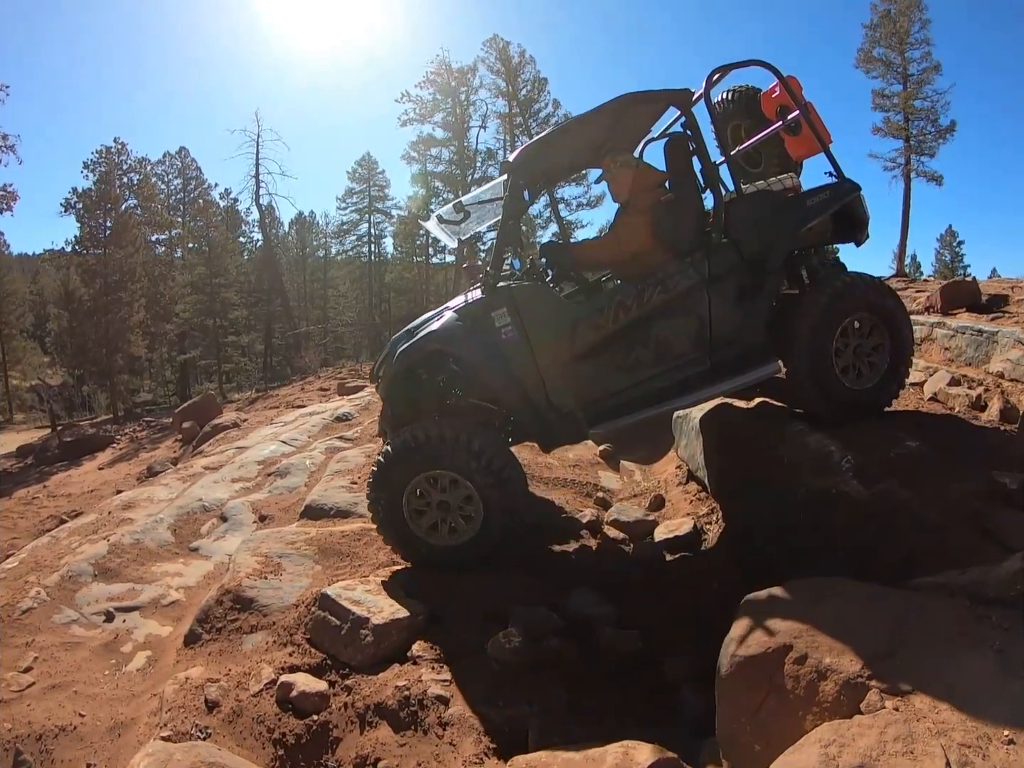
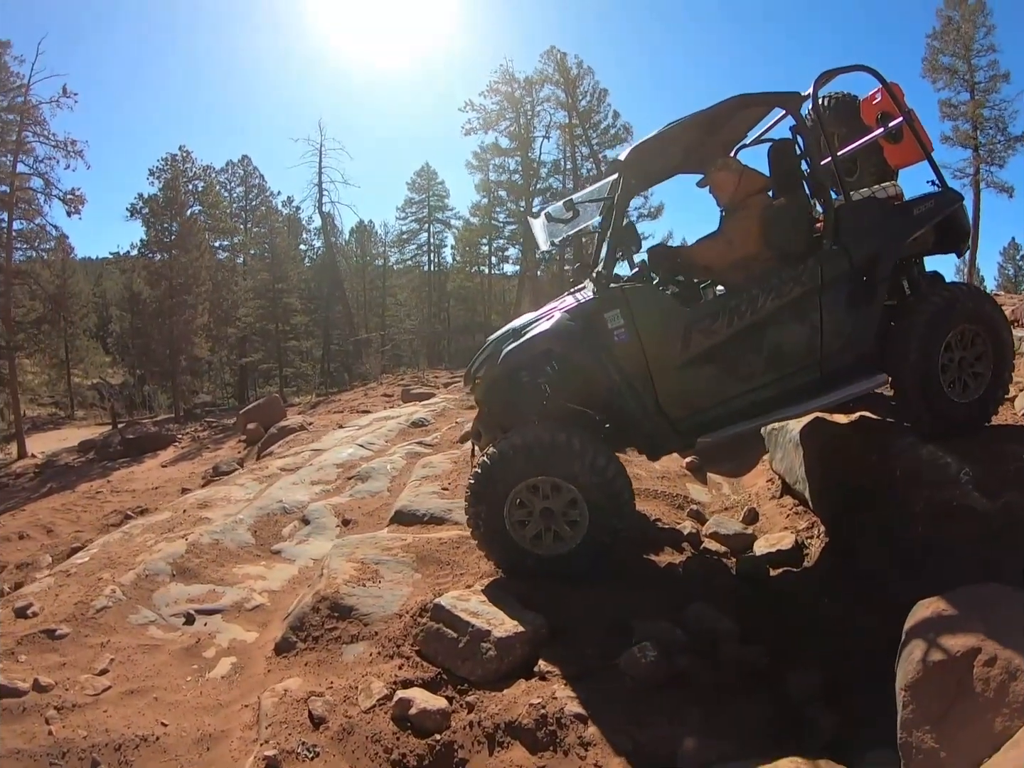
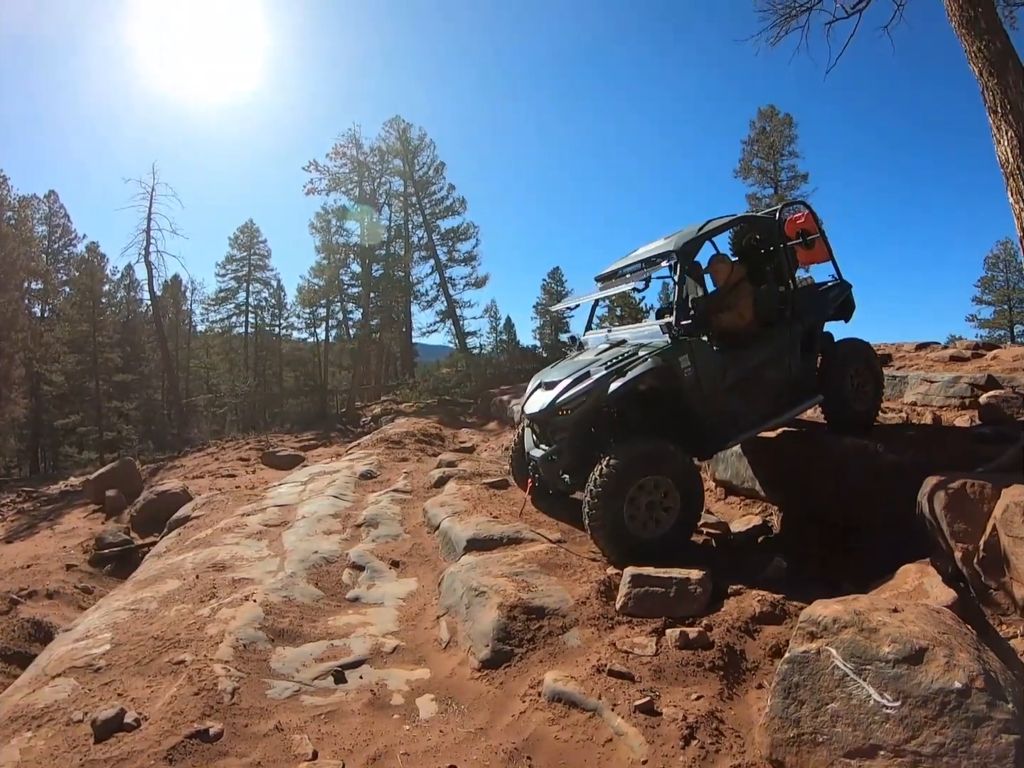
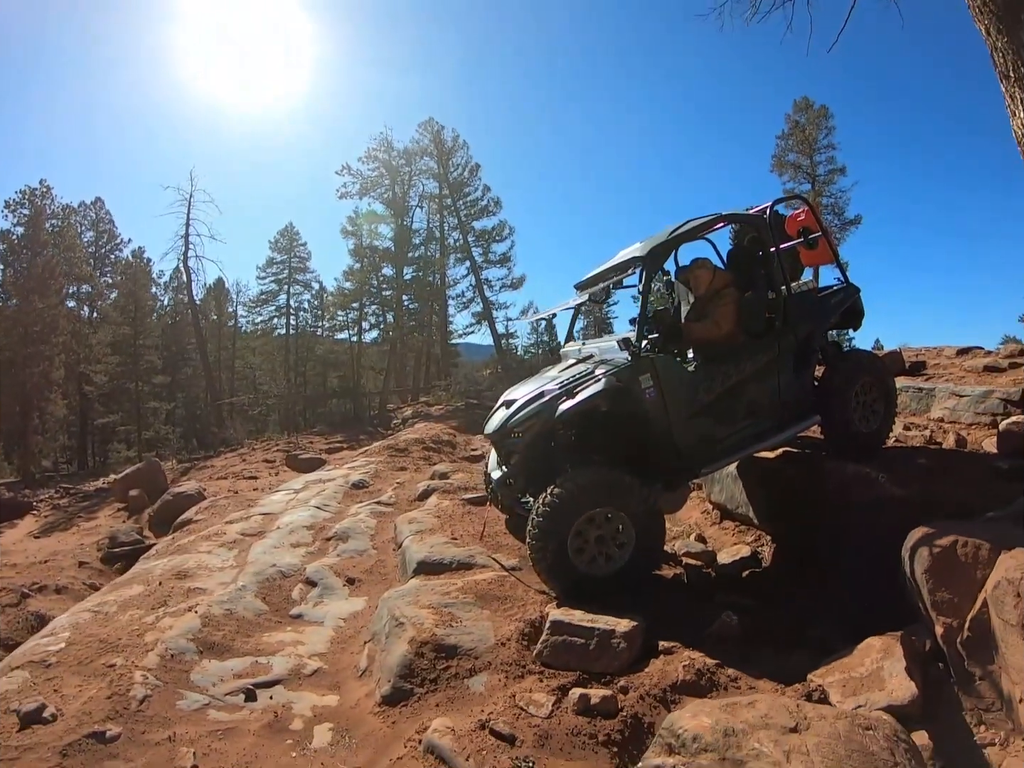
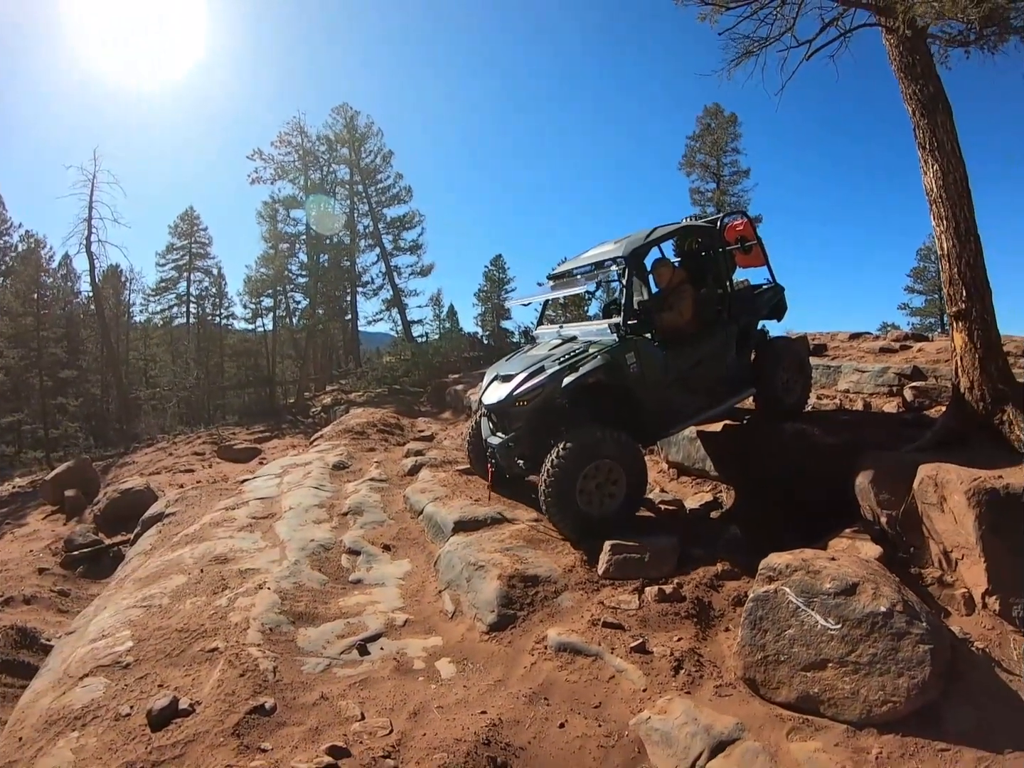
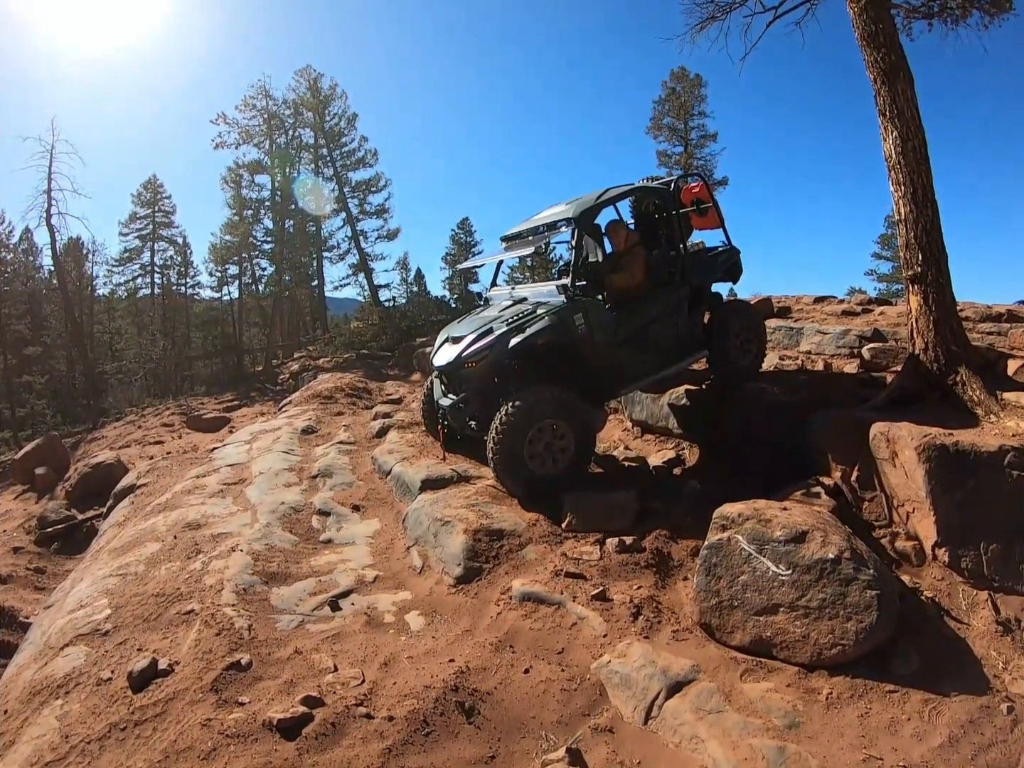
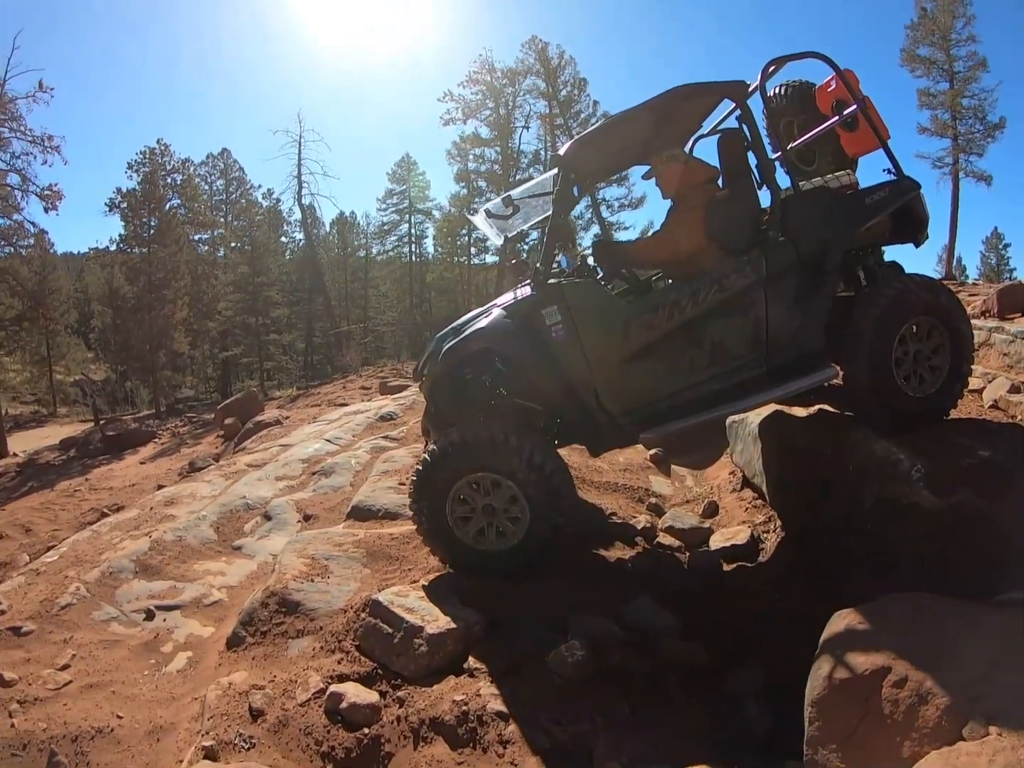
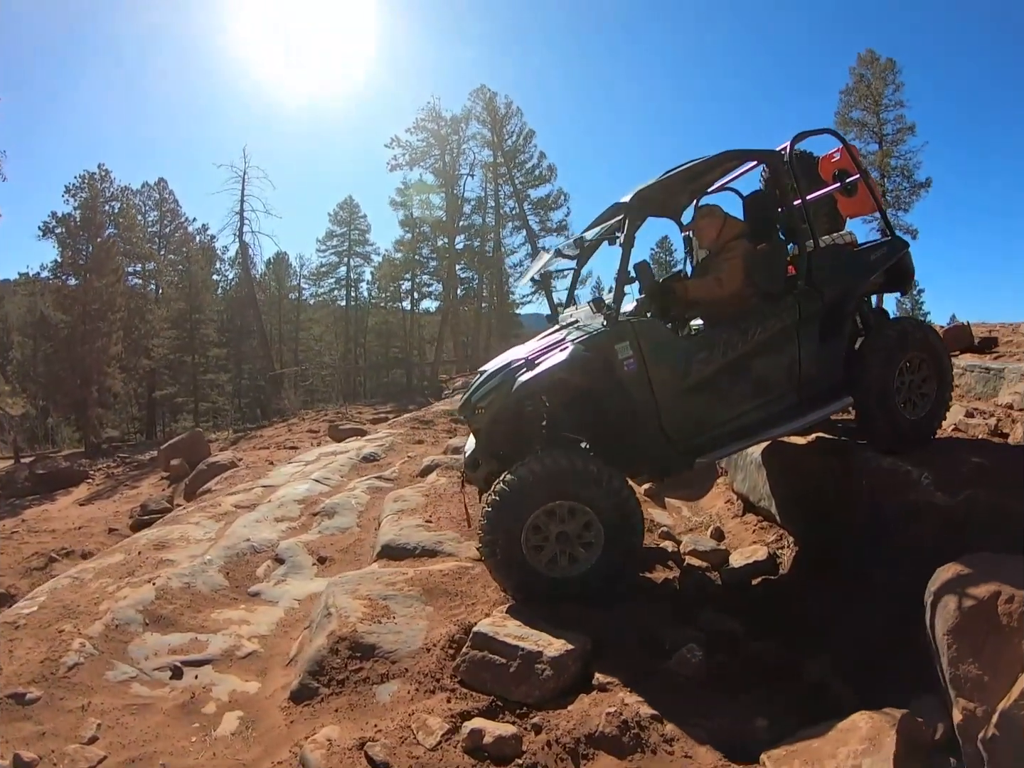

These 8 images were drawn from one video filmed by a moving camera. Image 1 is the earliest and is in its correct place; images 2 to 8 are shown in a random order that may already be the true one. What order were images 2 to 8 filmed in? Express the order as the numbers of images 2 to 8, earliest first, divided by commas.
7, 2, 8, 4, 3, 5, 6
